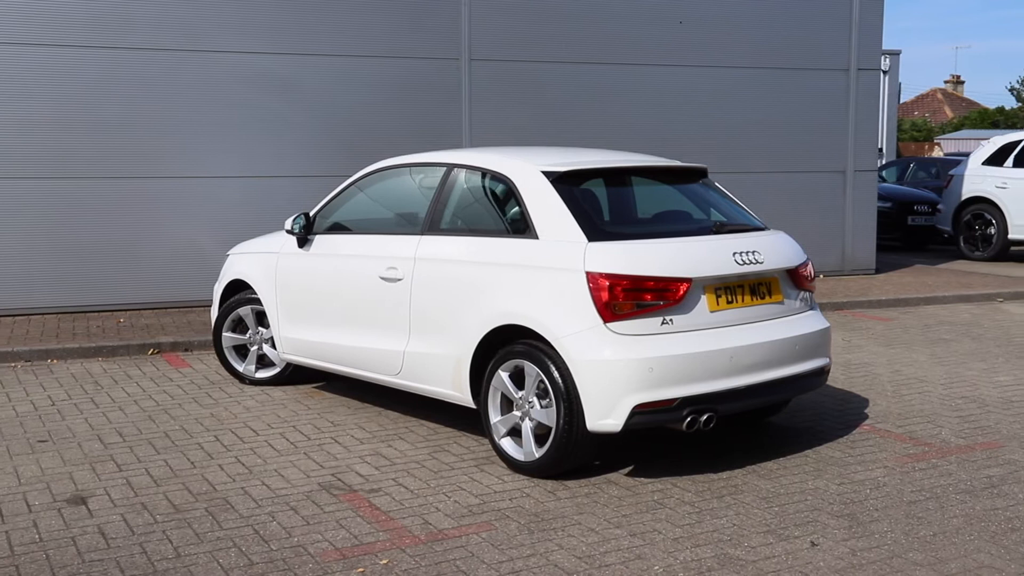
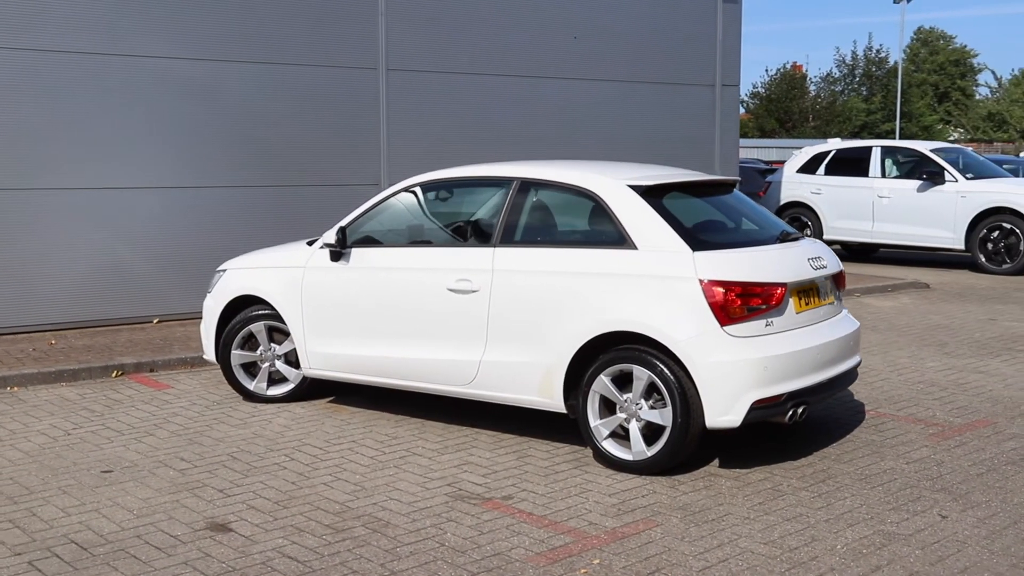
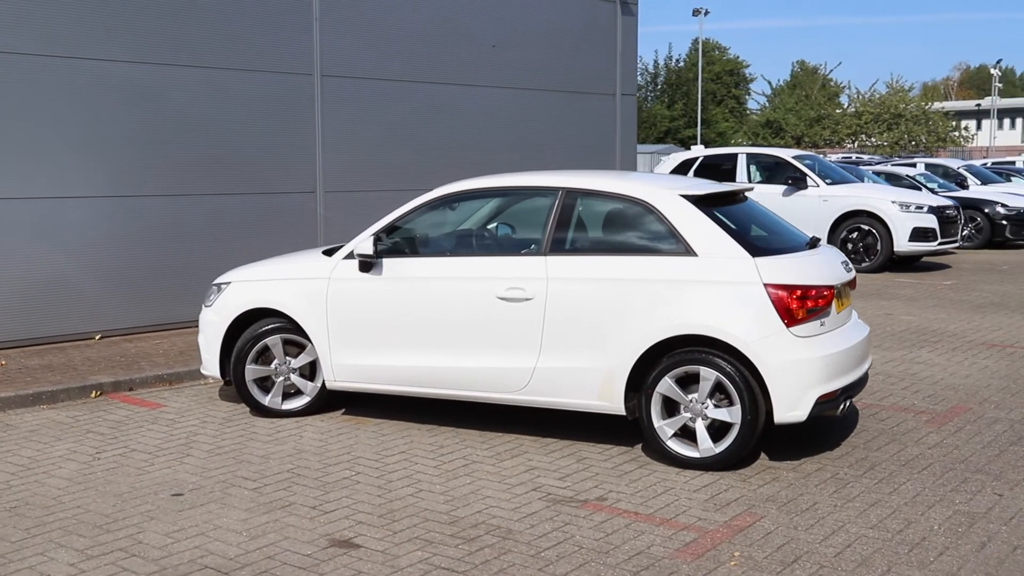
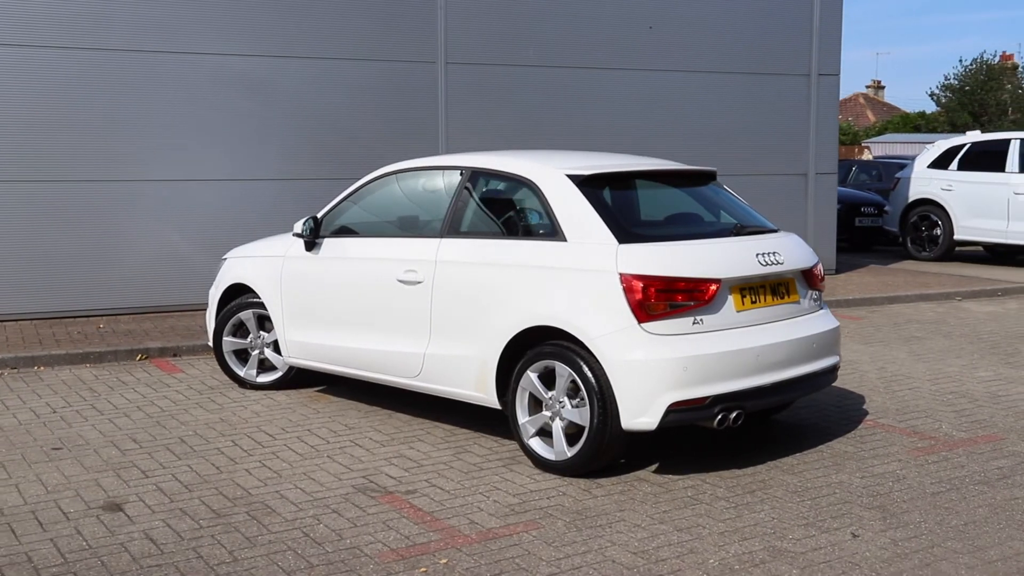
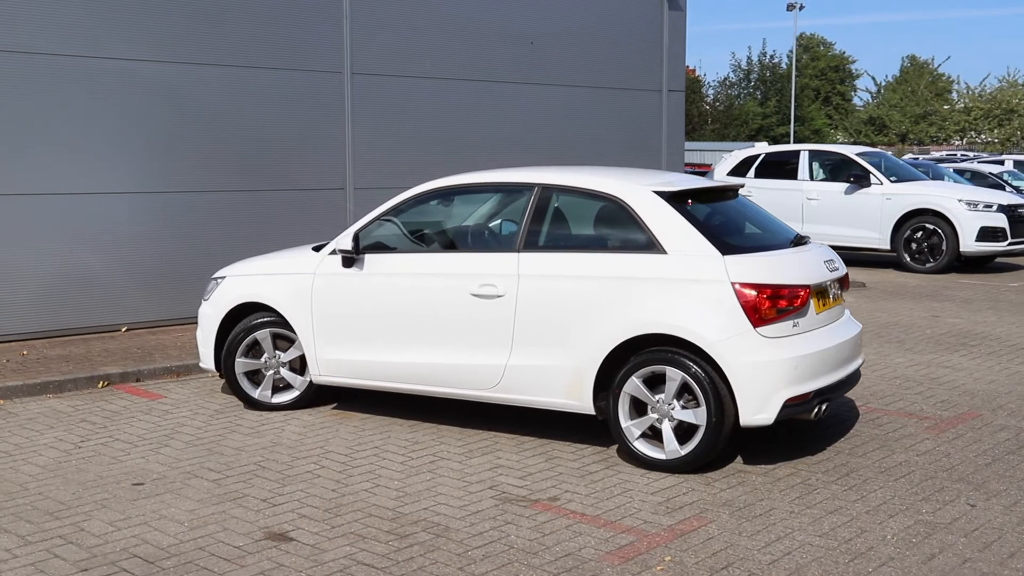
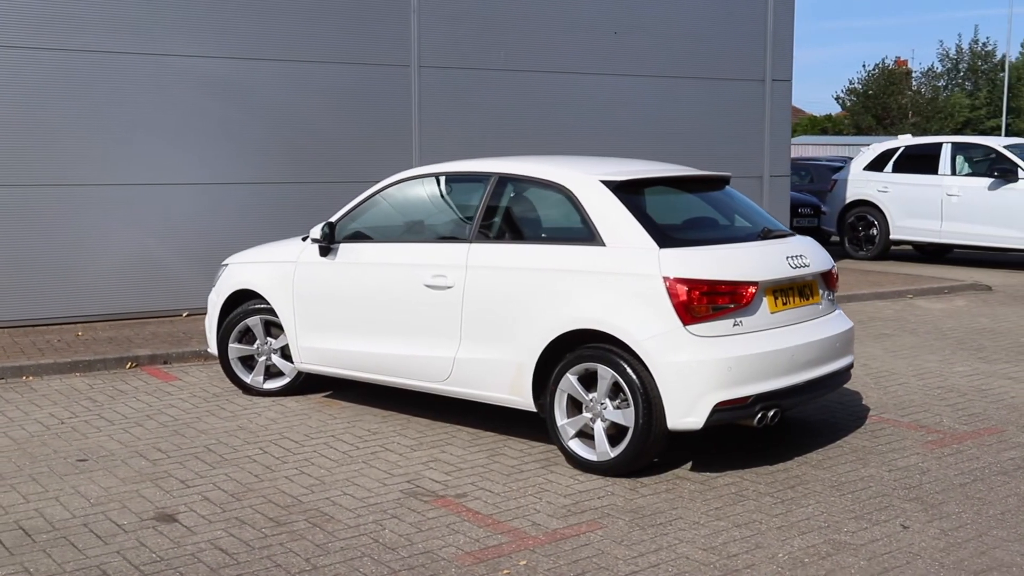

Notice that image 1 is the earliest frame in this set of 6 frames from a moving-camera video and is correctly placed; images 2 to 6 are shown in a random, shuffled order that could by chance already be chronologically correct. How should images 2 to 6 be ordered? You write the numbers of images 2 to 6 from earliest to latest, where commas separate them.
4, 6, 2, 5, 3
